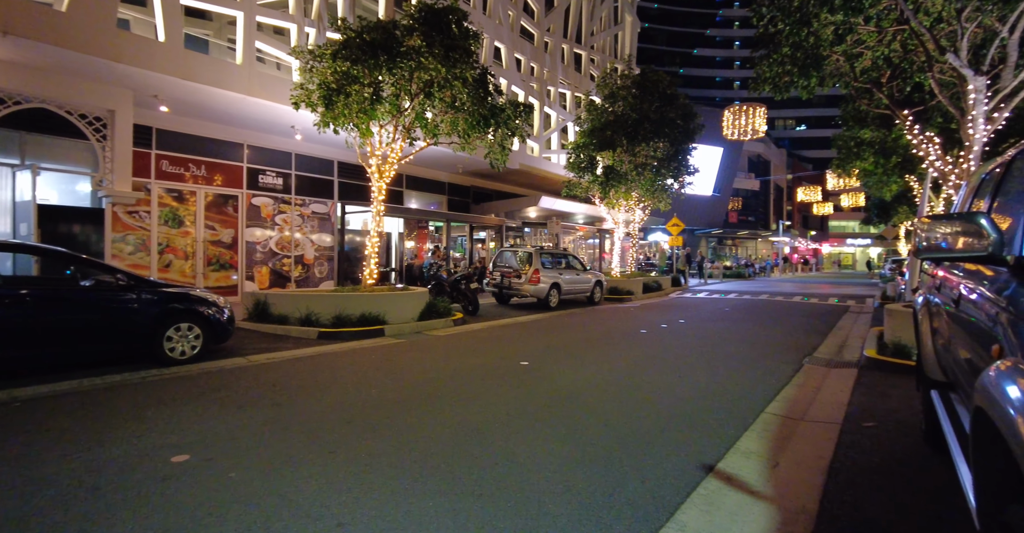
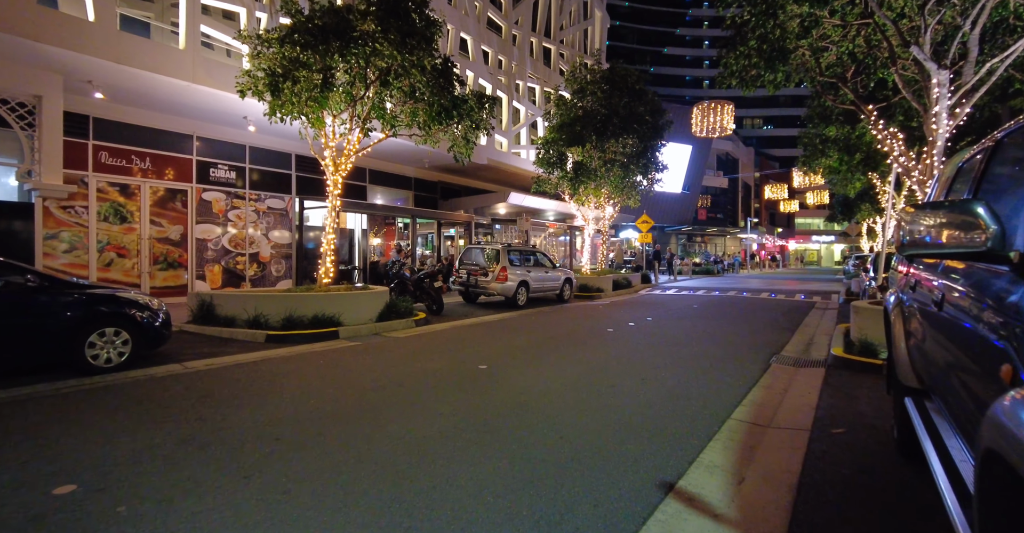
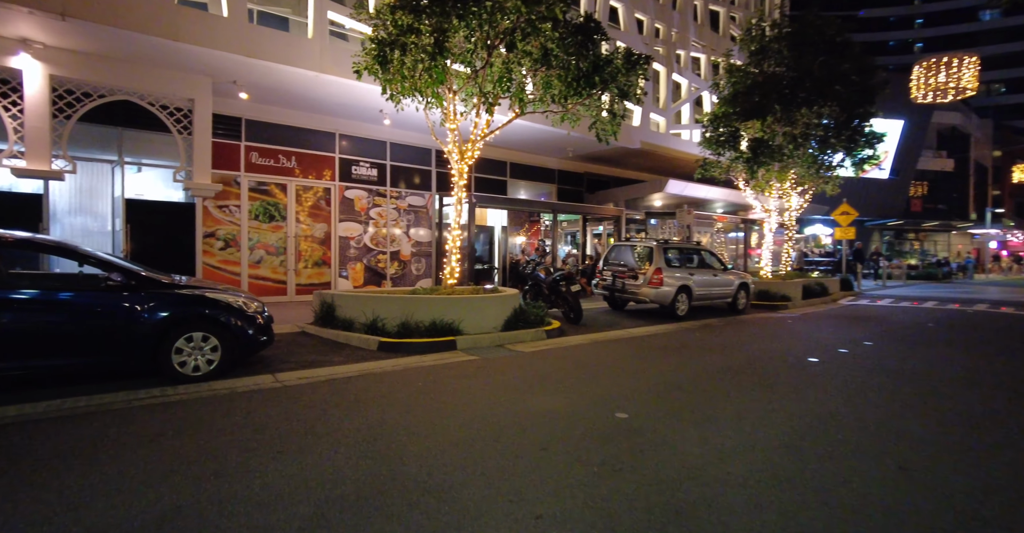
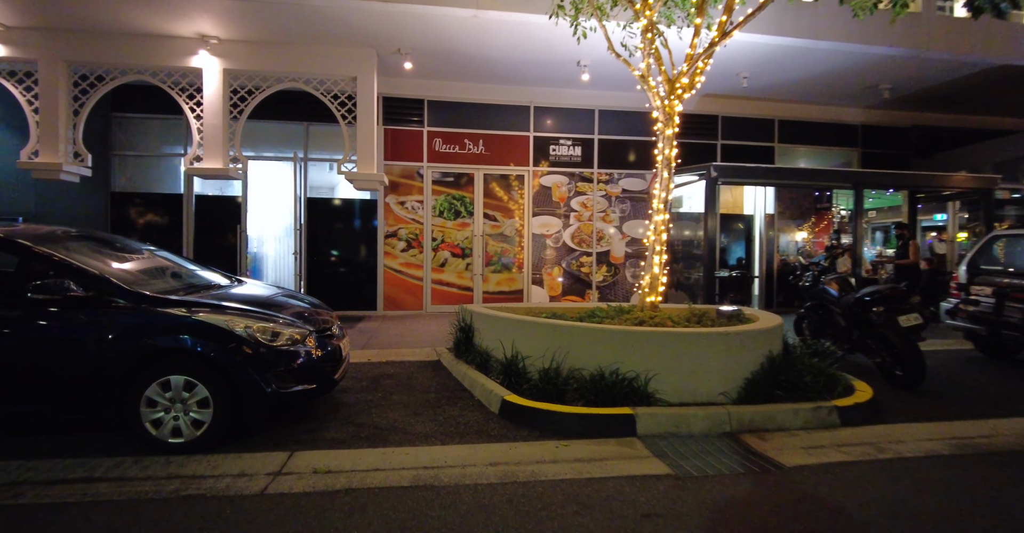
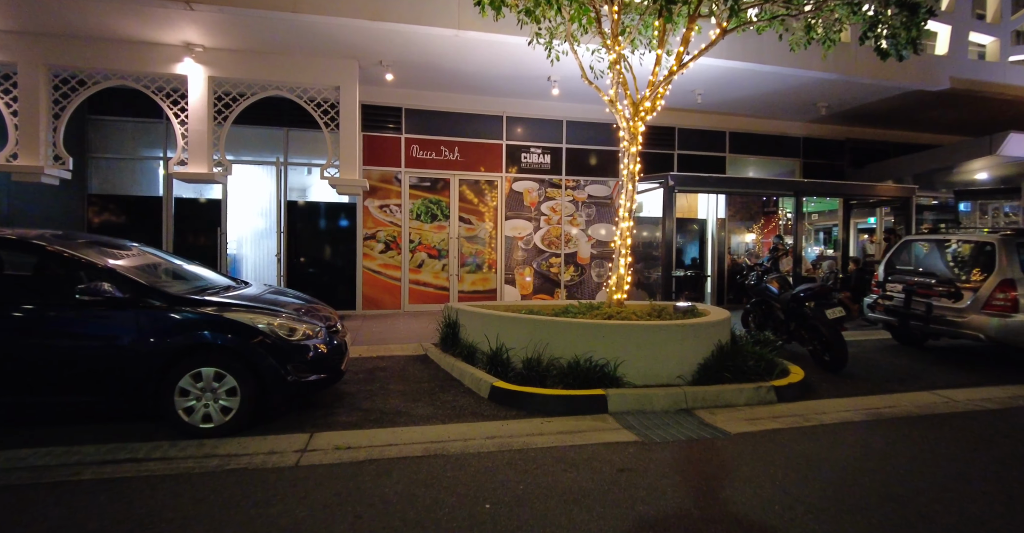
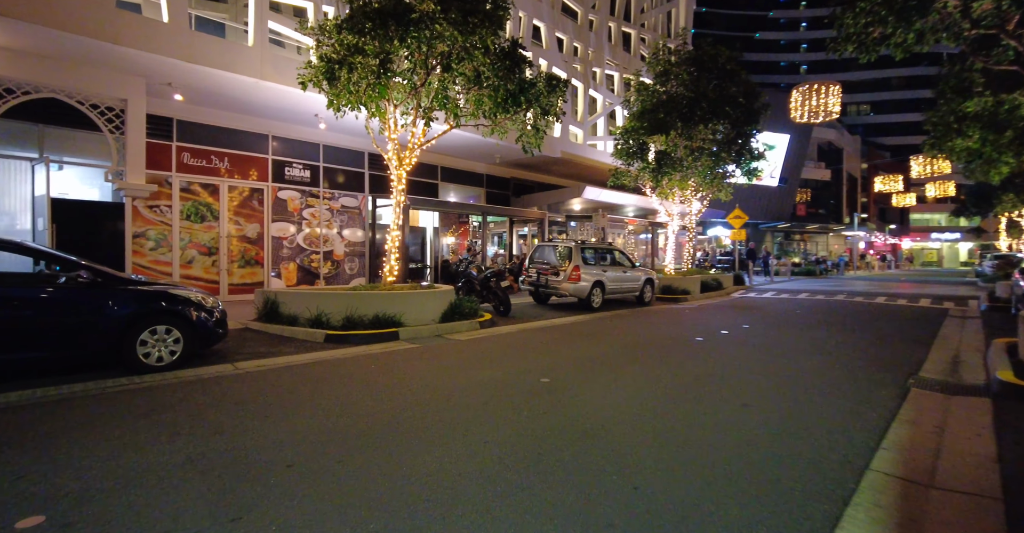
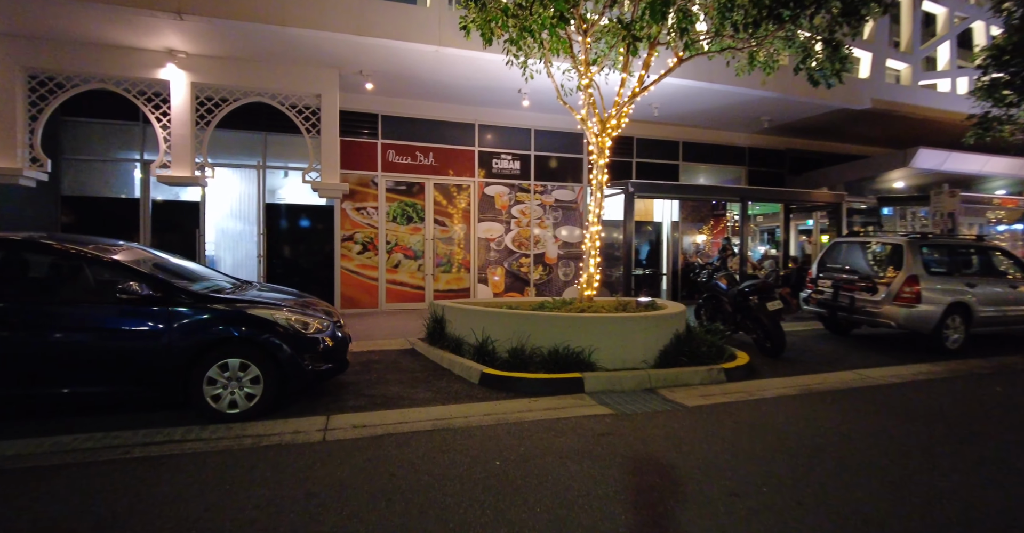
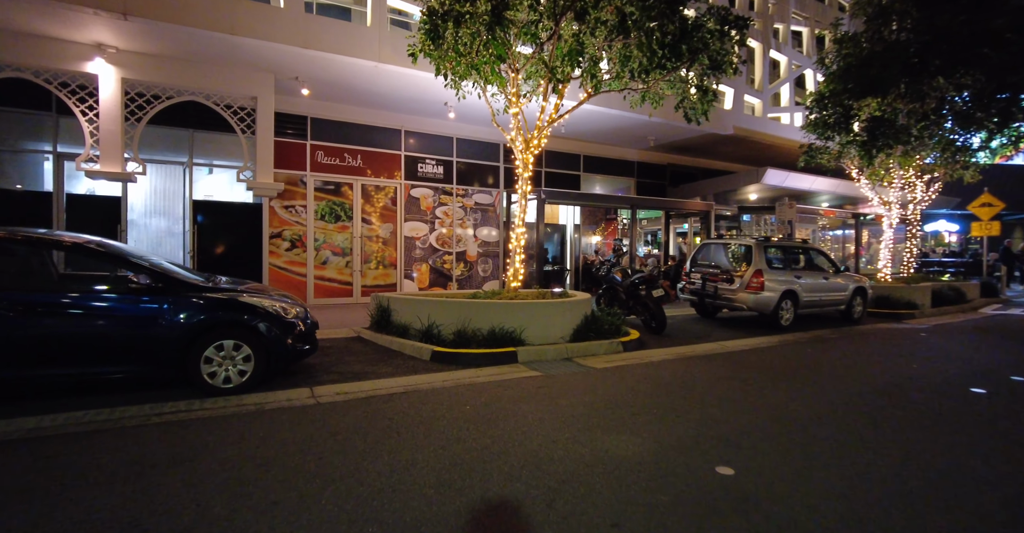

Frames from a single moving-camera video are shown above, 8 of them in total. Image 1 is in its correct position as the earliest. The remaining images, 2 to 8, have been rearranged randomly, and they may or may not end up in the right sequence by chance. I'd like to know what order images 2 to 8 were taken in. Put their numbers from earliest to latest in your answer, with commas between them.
2, 6, 3, 8, 7, 5, 4
